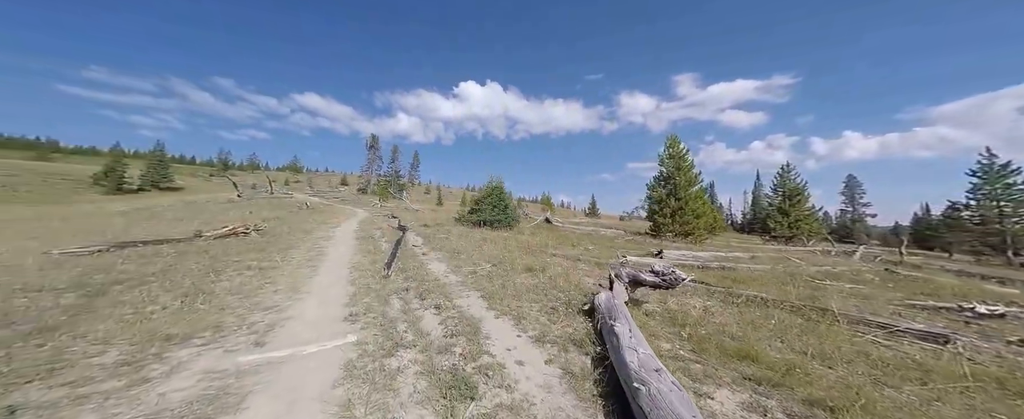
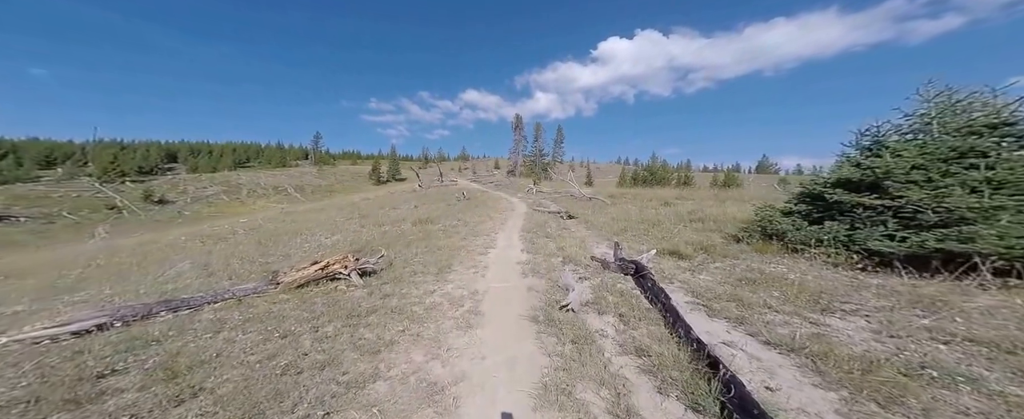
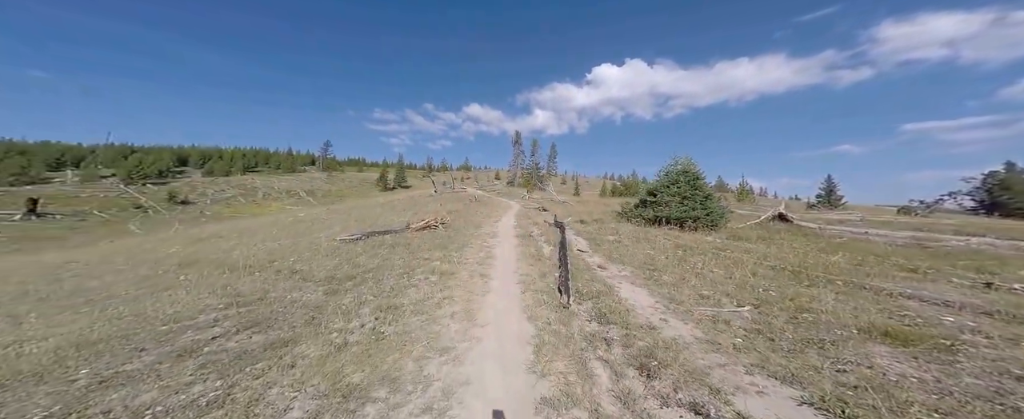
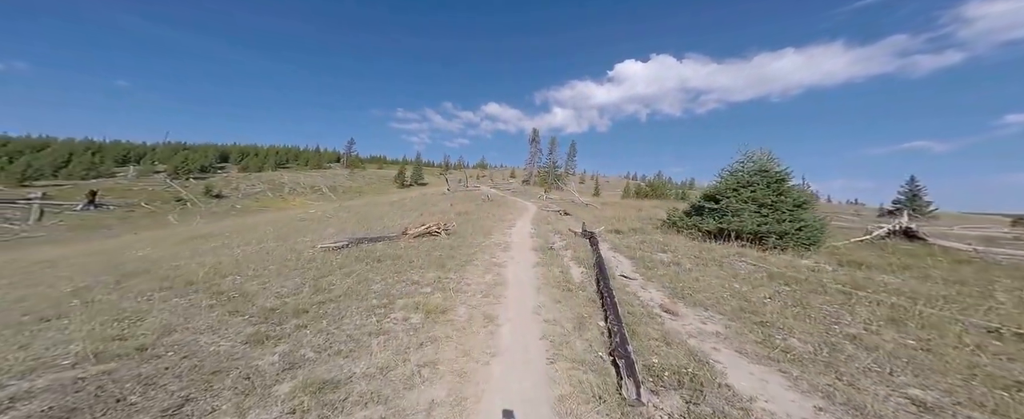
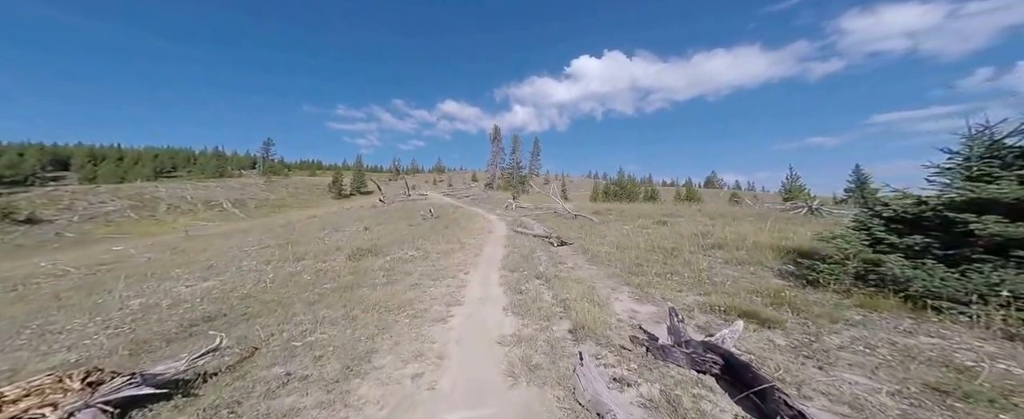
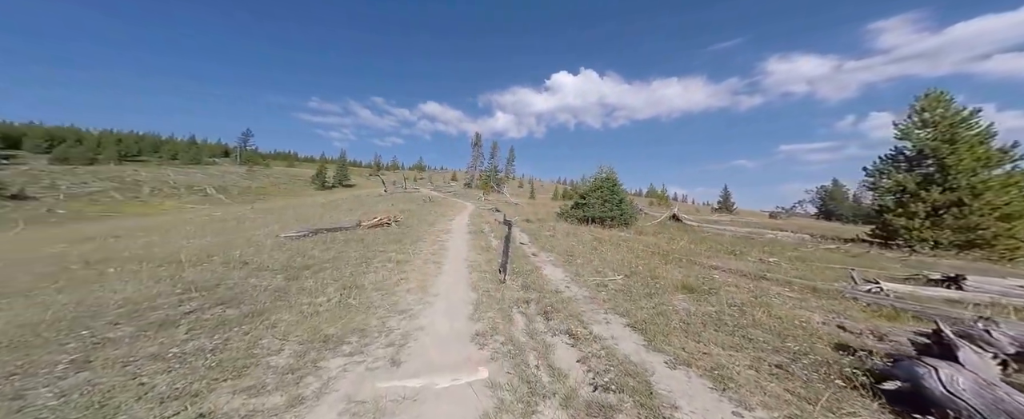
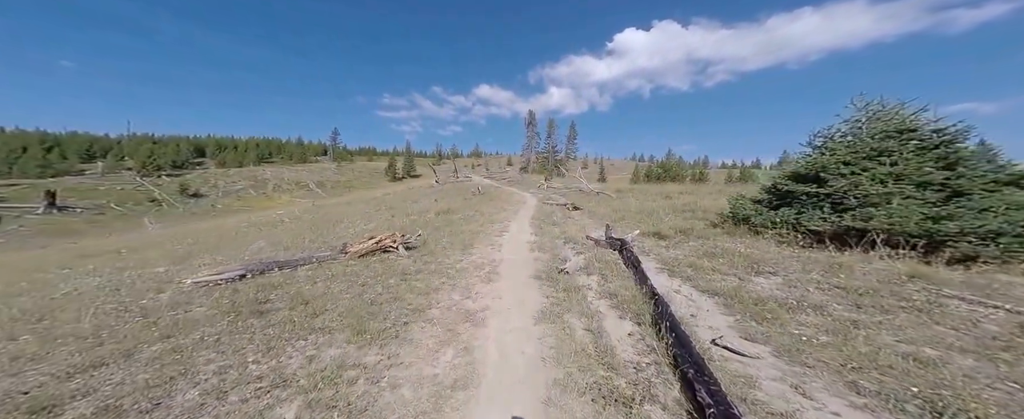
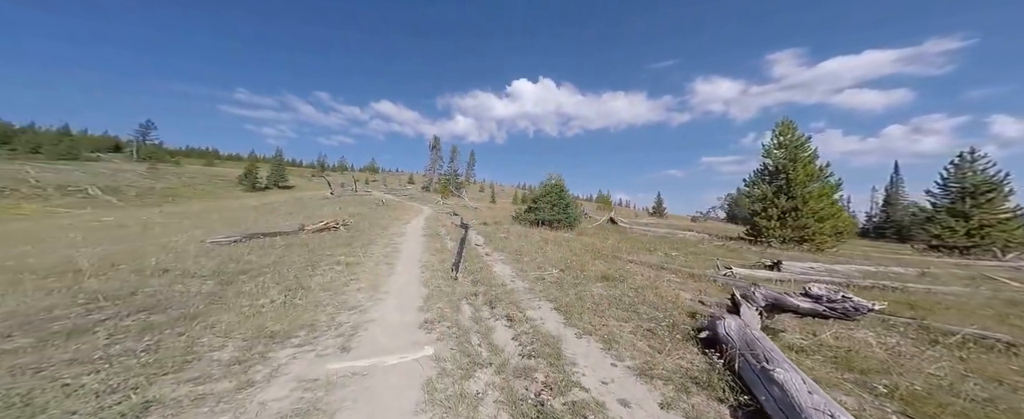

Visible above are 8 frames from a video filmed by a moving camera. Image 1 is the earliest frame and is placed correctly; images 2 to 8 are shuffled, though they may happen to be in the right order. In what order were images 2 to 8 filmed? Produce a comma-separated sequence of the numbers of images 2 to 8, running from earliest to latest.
8, 6, 3, 4, 7, 2, 5
